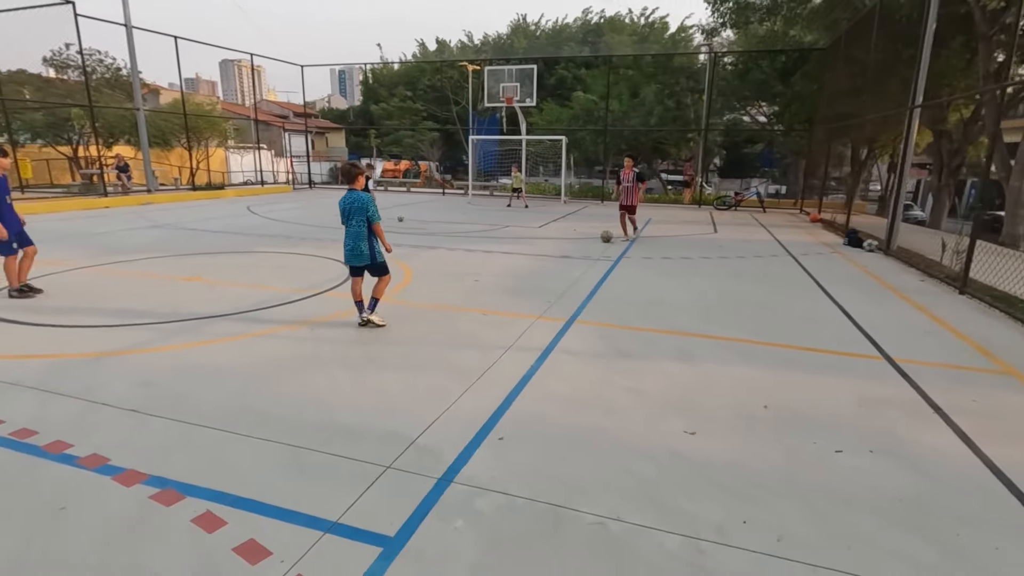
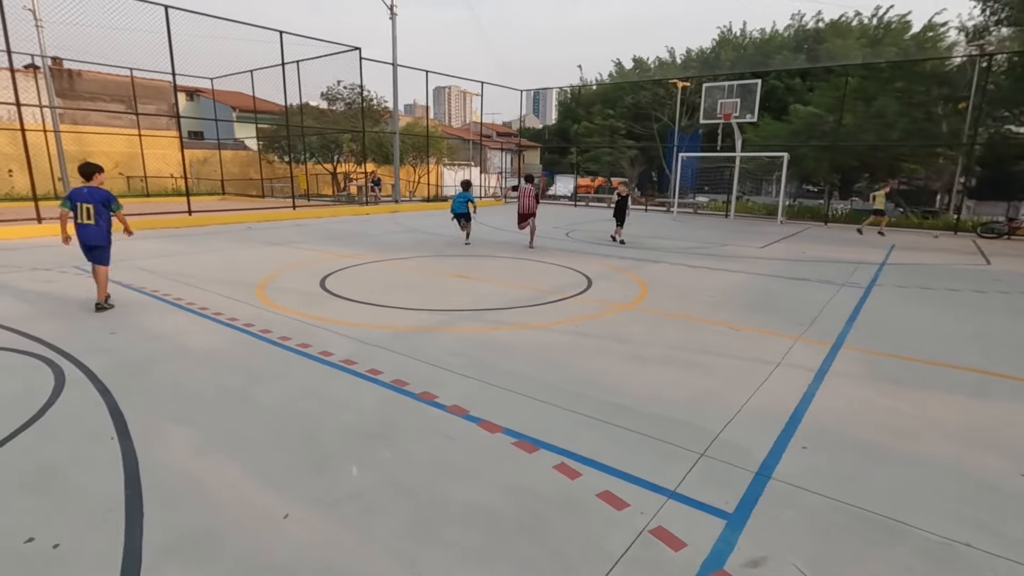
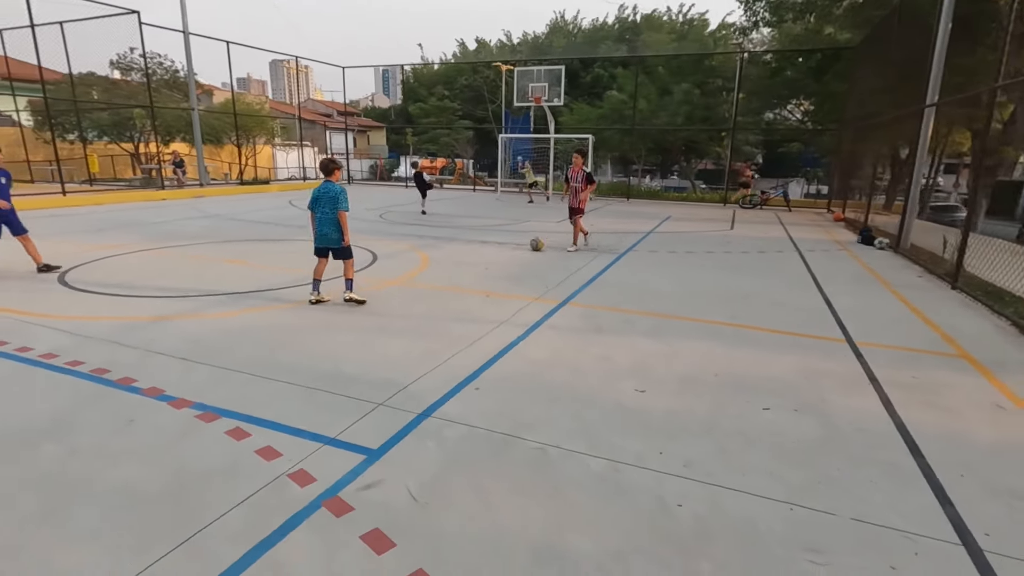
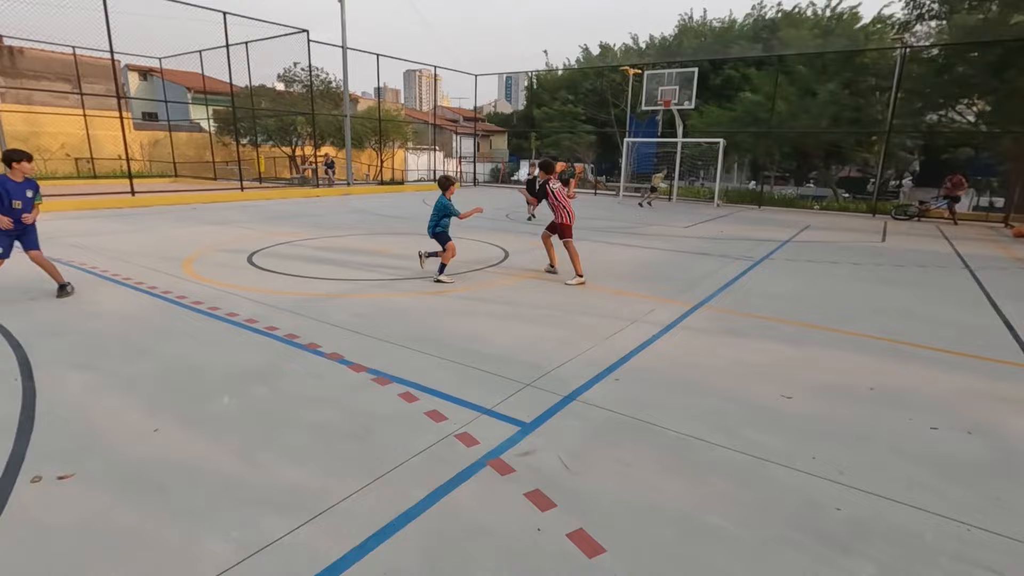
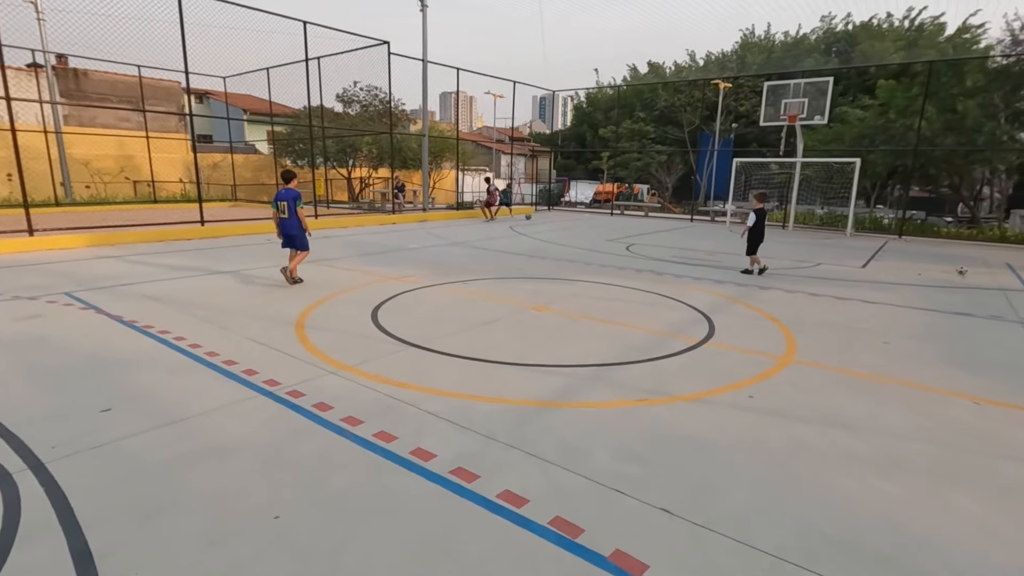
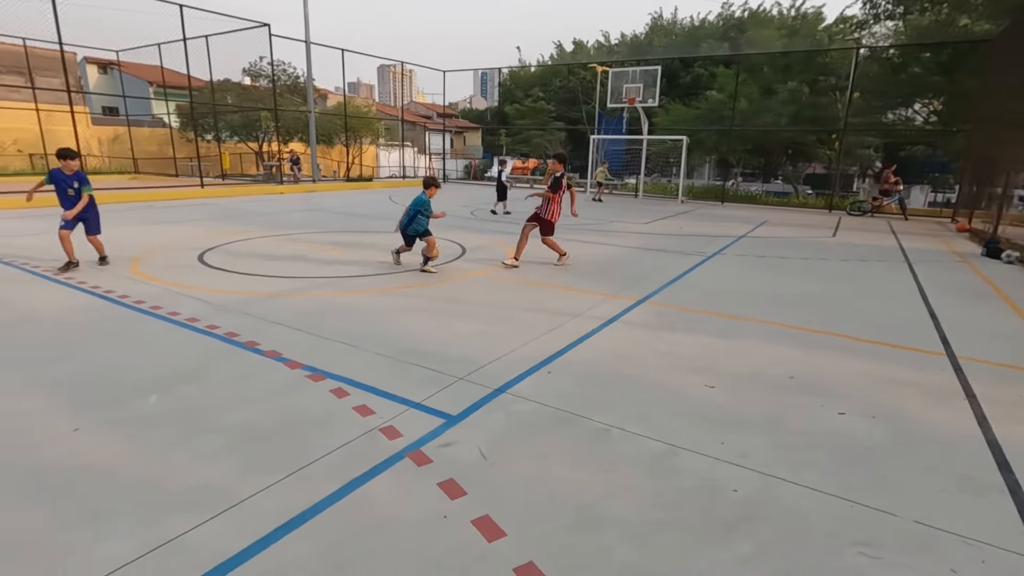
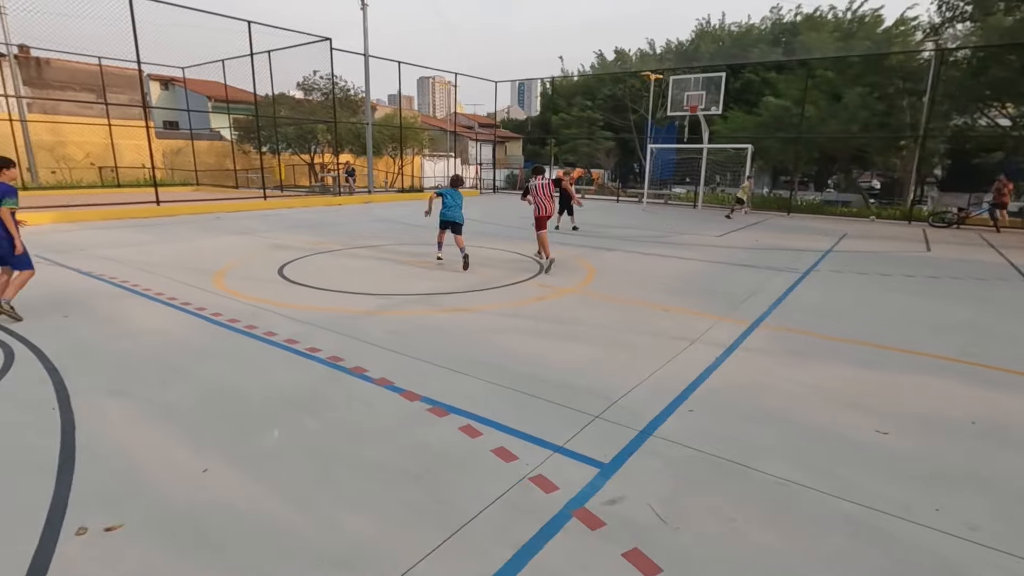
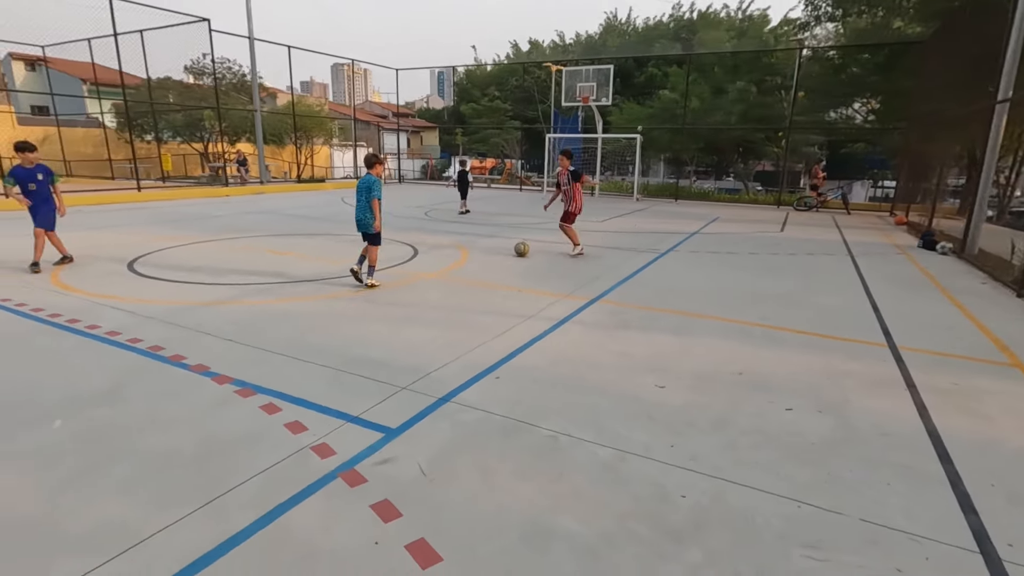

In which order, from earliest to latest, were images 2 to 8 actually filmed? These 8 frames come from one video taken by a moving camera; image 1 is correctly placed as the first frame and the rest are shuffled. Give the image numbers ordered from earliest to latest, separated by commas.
3, 8, 6, 4, 7, 2, 5
